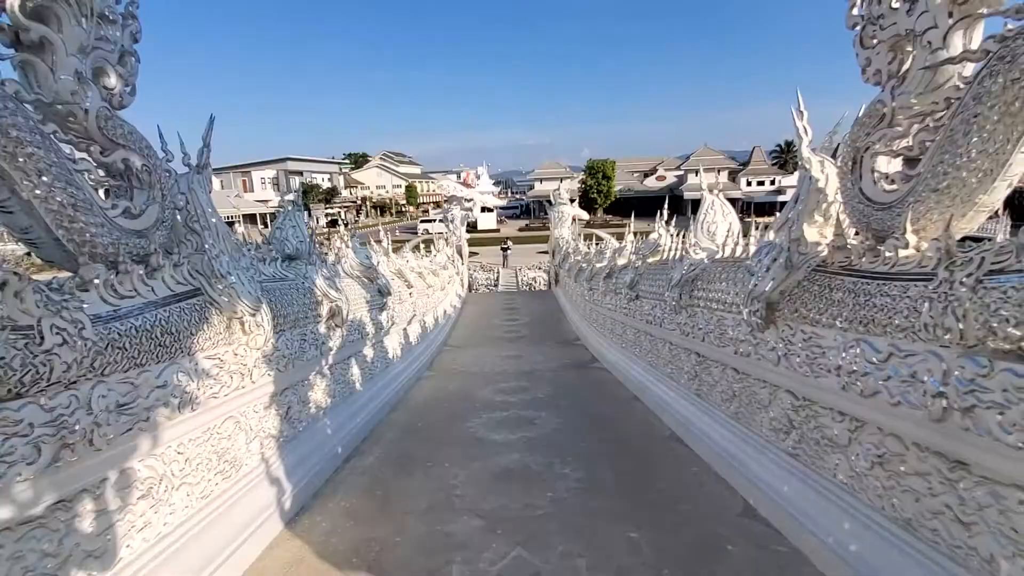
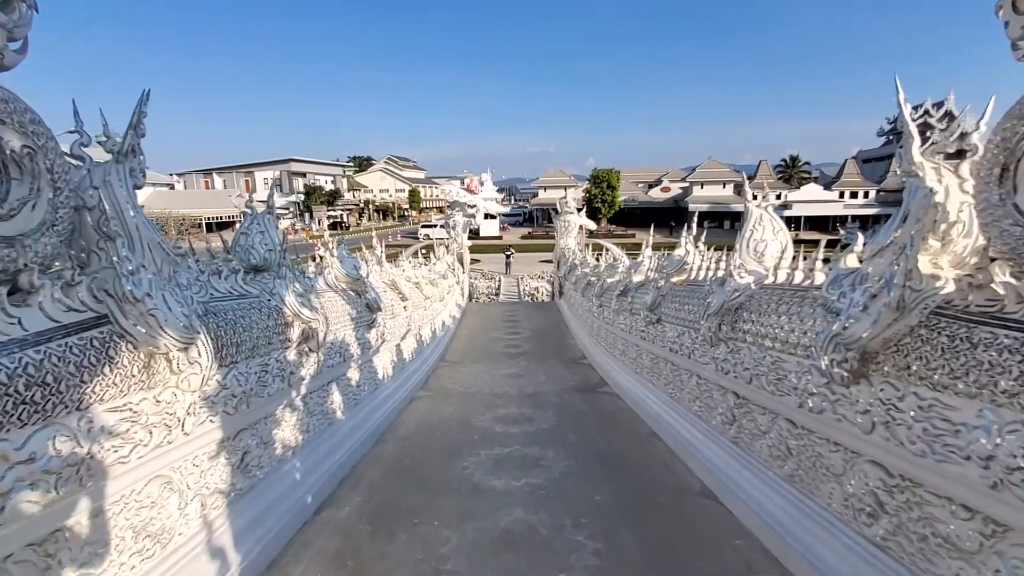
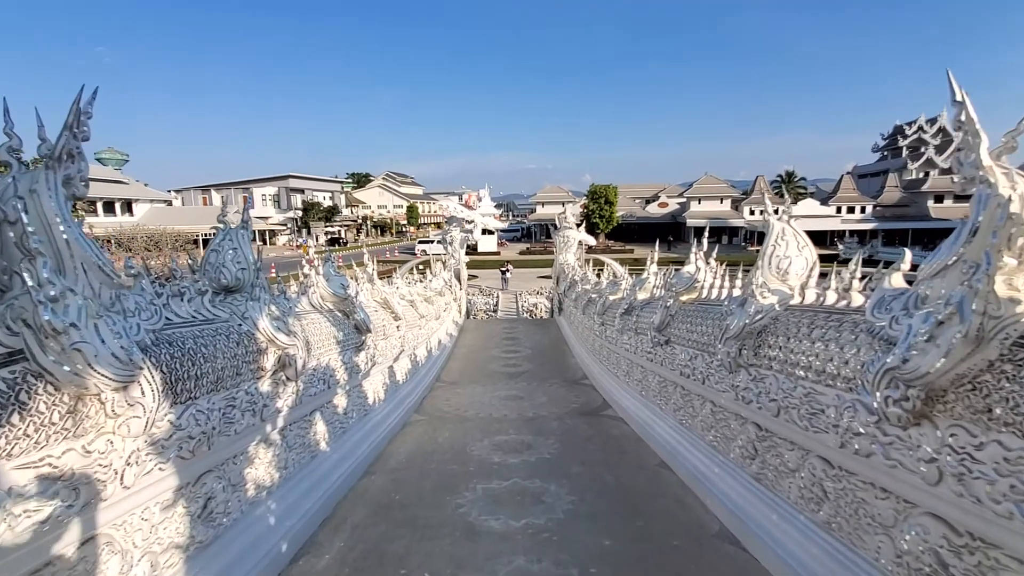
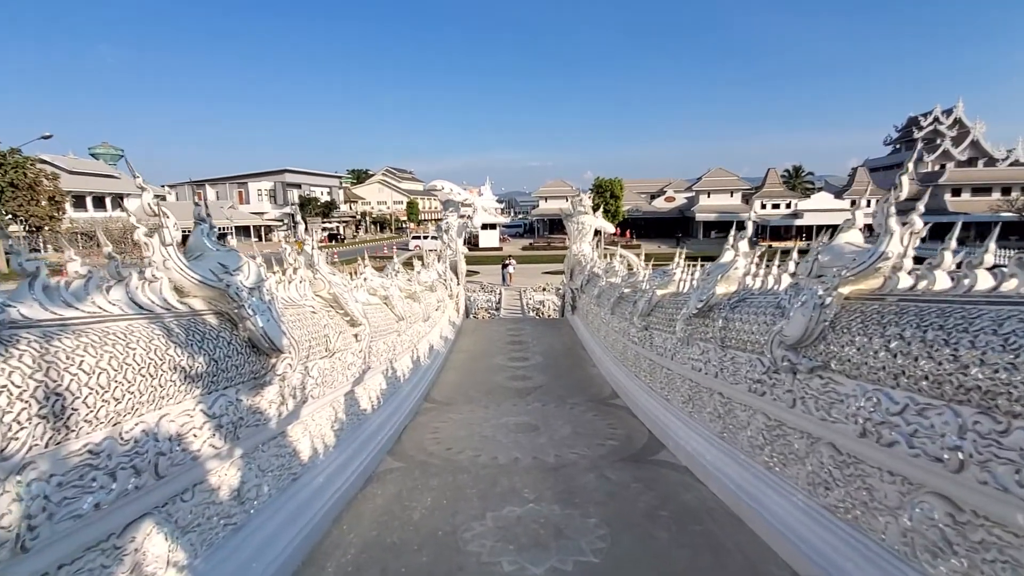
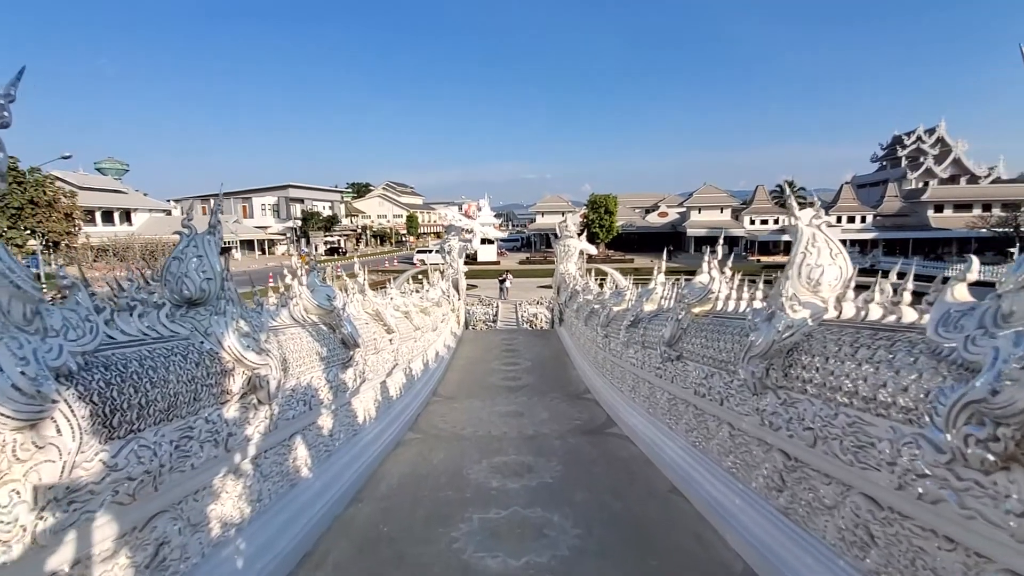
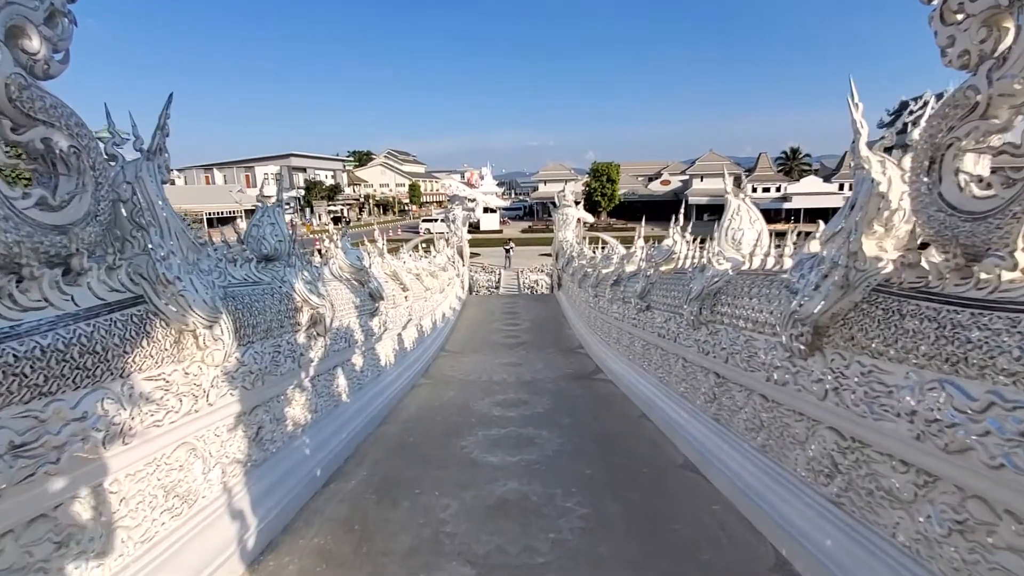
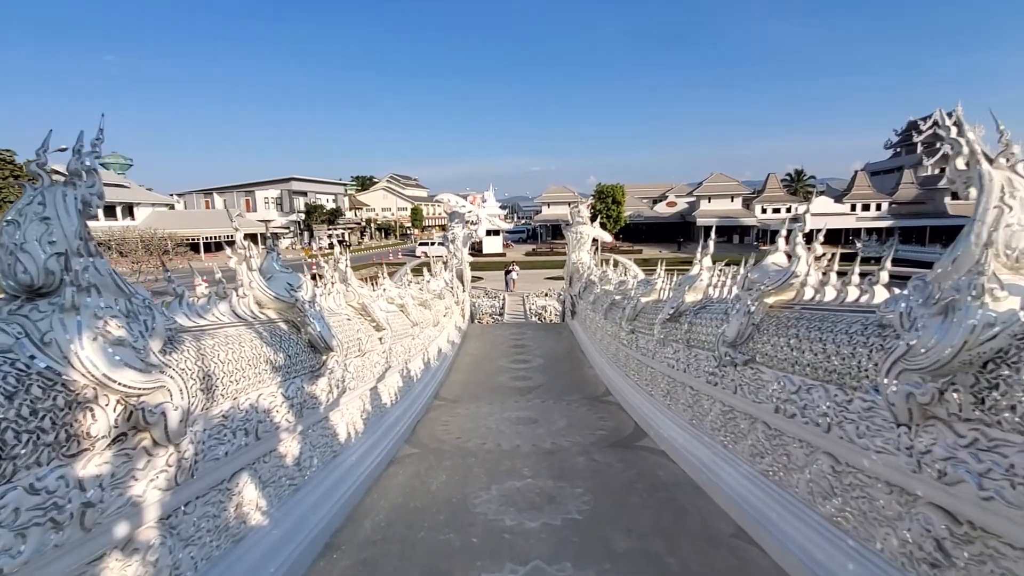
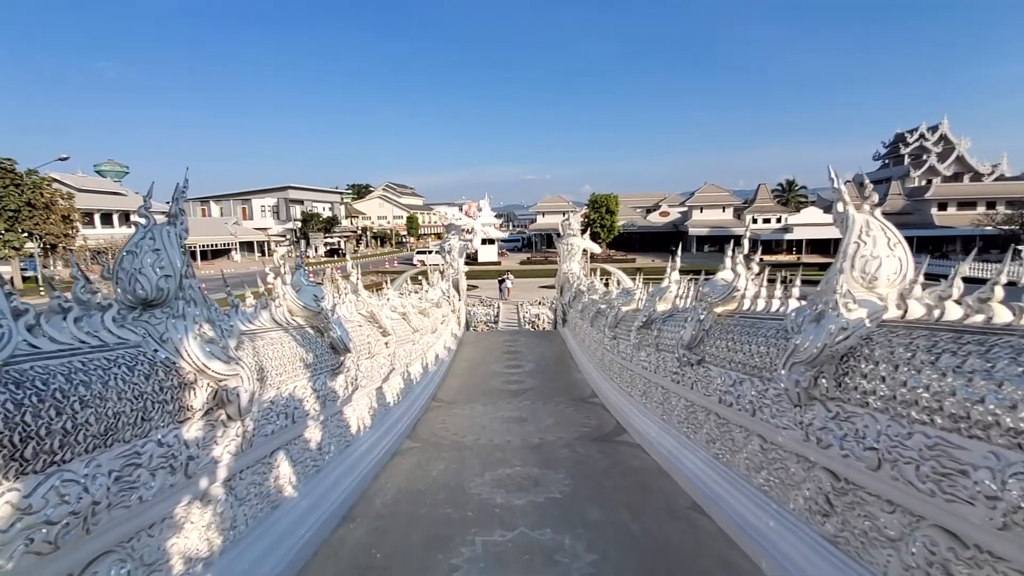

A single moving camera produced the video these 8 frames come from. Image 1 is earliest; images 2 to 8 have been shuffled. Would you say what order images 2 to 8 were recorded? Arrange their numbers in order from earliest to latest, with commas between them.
6, 2, 3, 5, 8, 7, 4
